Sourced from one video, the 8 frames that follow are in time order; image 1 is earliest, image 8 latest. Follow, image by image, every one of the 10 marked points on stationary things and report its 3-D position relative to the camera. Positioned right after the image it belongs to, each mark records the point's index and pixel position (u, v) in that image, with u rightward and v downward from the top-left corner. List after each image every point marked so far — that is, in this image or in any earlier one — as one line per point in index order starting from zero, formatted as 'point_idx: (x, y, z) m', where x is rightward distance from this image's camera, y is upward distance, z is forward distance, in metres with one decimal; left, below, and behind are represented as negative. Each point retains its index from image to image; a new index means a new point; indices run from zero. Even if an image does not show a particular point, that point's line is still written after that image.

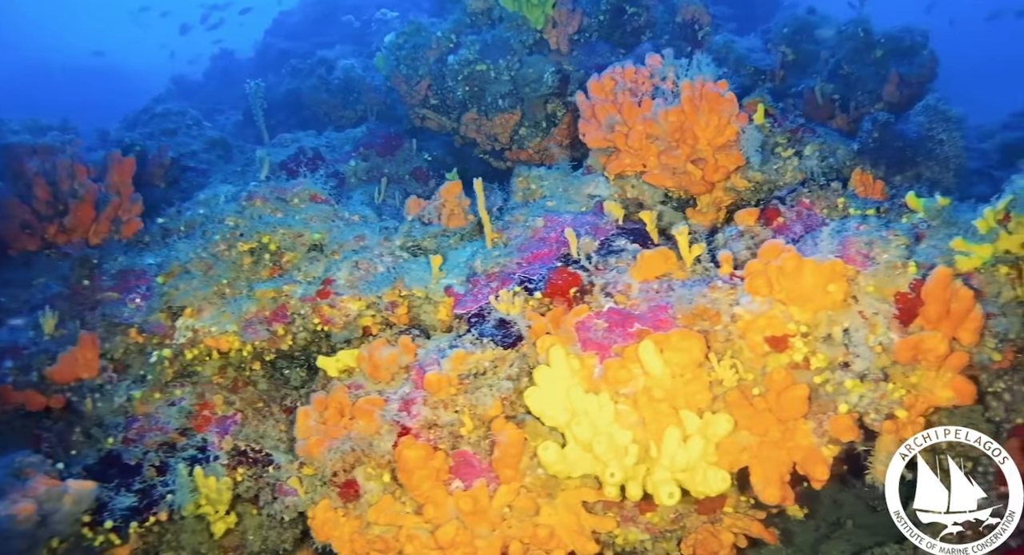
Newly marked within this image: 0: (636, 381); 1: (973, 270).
0: (+0.6, -0.5, +3.3) m
1: (+2.6, 0.0, +3.7) m
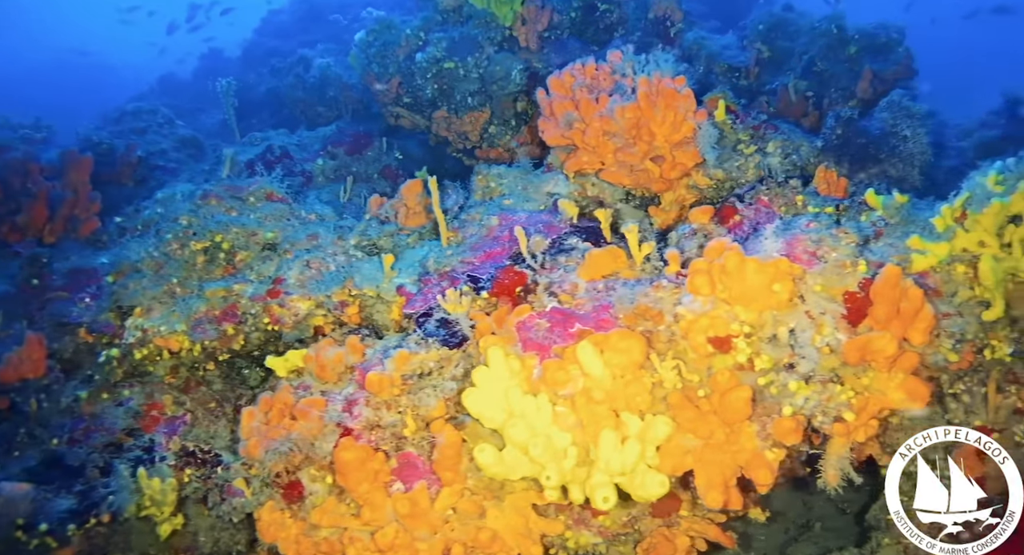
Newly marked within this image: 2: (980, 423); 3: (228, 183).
0: (+0.3, -0.5, +3.2) m
1: (+2.3, 0.0, +3.6) m
2: (+2.6, -0.8, +3.8) m
3: (-2.2, +0.7, +5.2) m
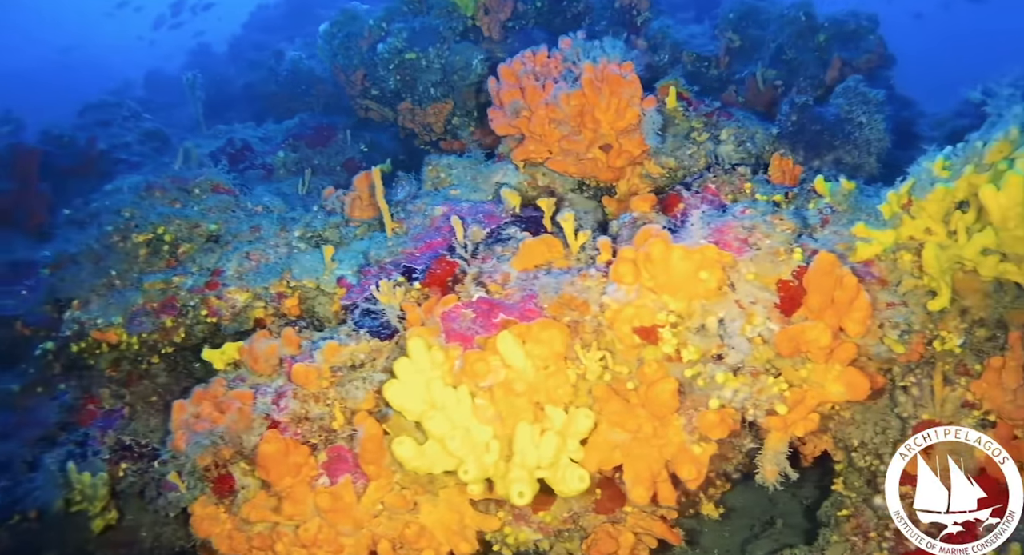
0: (-0.1, -0.5, +3.2) m
1: (+1.9, +0.1, +3.5) m
2: (+2.3, -0.8, +3.7) m
3: (-2.6, +0.8, +5.1) m
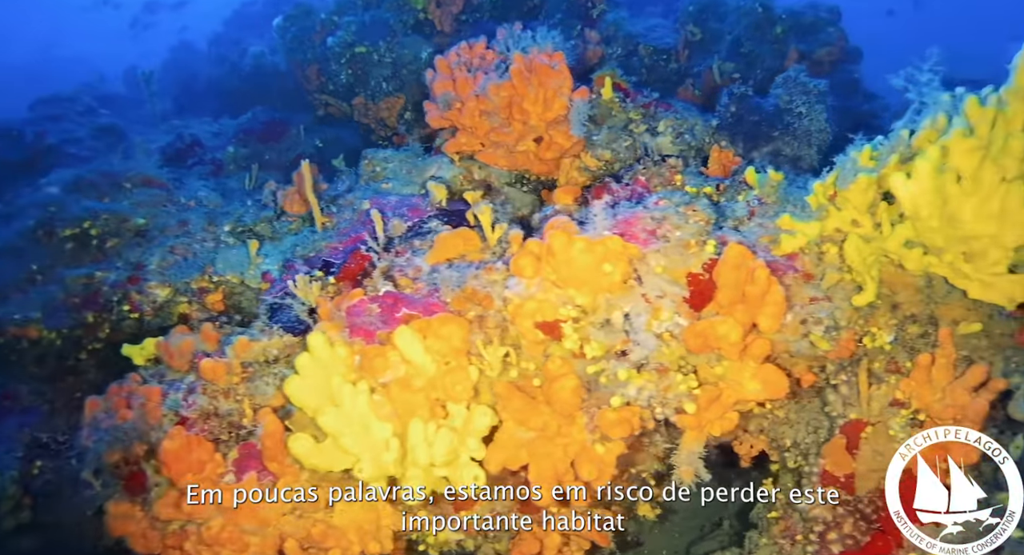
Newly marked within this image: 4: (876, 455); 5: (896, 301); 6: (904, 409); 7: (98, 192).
0: (-0.5, -0.4, +3.1) m
1: (+1.5, +0.1, +3.4) m
2: (+1.8, -0.7, +3.5) m
3: (-3.0, +0.8, +5.1) m
4: (+1.9, -0.9, +3.5) m
5: (+2.0, -0.1, +3.4) m
6: (+2.0, -0.7, +3.4) m
7: (-3.1, +0.7, +5.1) m
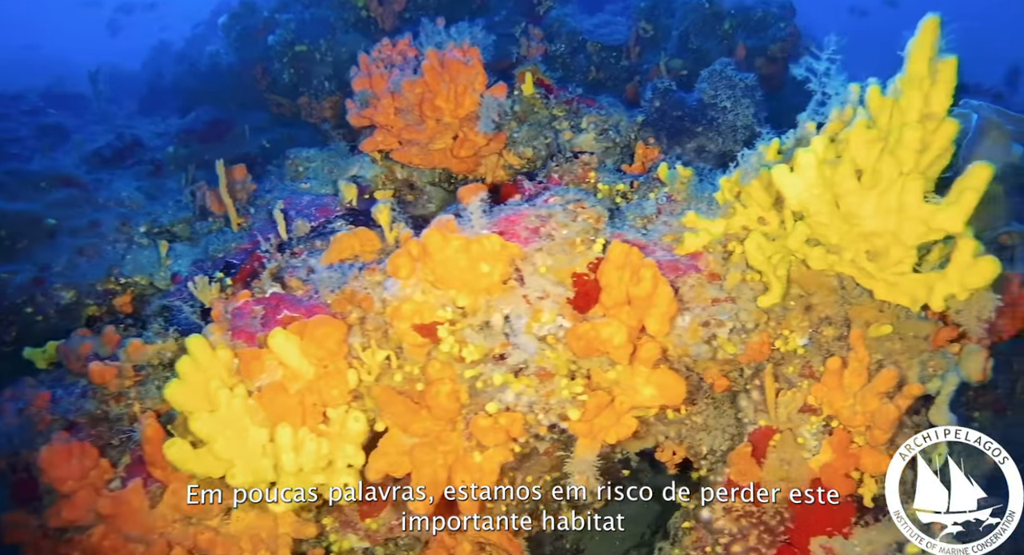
0: (-1.1, -0.4, +3.0) m
1: (+0.9, +0.1, +3.3) m
2: (+1.3, -0.7, +3.4) m
3: (-3.5, +0.8, +5.0) m
4: (+1.3, -0.9, +3.3) m
5: (+1.5, -0.1, +3.3) m
6: (+1.5, -0.7, +3.3) m
7: (-3.6, +0.6, +5.0) m
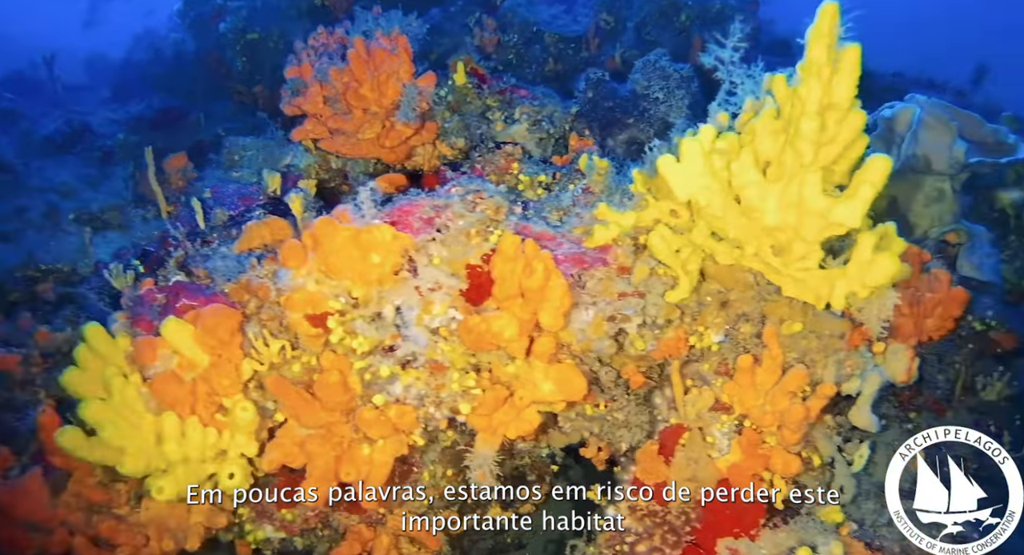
0: (-1.5, -0.4, +2.9) m
1: (+0.5, +0.2, +3.2) m
2: (+0.8, -0.7, +3.3) m
3: (-3.9, +0.9, +5.0) m
4: (+0.9, -0.9, +3.2) m
5: (+1.0, -0.1, +3.2) m
6: (+1.0, -0.7, +3.2) m
7: (-4.0, +0.7, +5.0) m
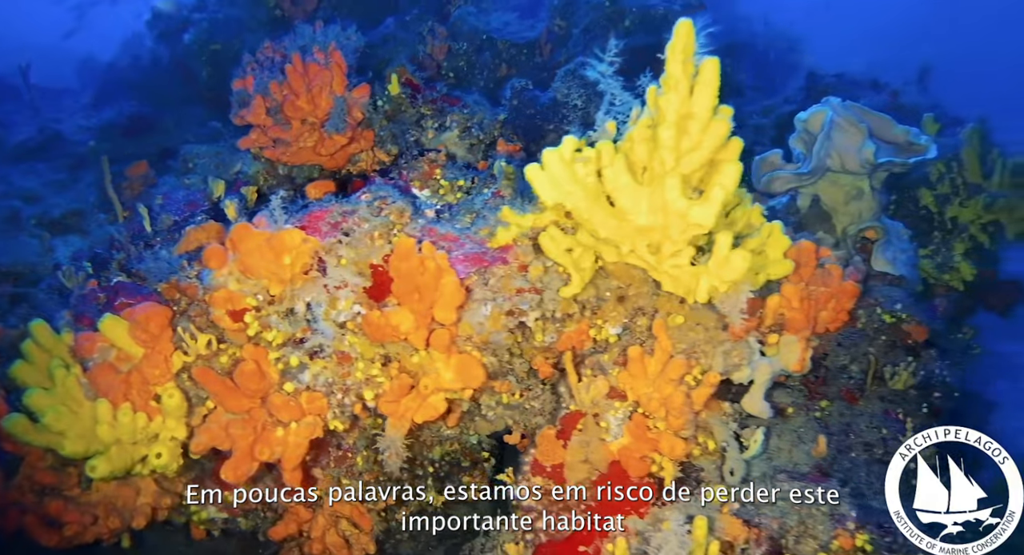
0: (-2.0, -0.4, +3.2) m
1: (0.0, +0.2, +3.5) m
2: (+0.3, -0.7, +3.6) m
3: (-4.4, +0.9, +5.4) m
4: (+0.4, -0.9, +3.5) m
5: (+0.6, -0.1, +3.5) m
6: (+0.6, -0.6, +3.5) m
7: (-4.4, +0.7, +5.4) m
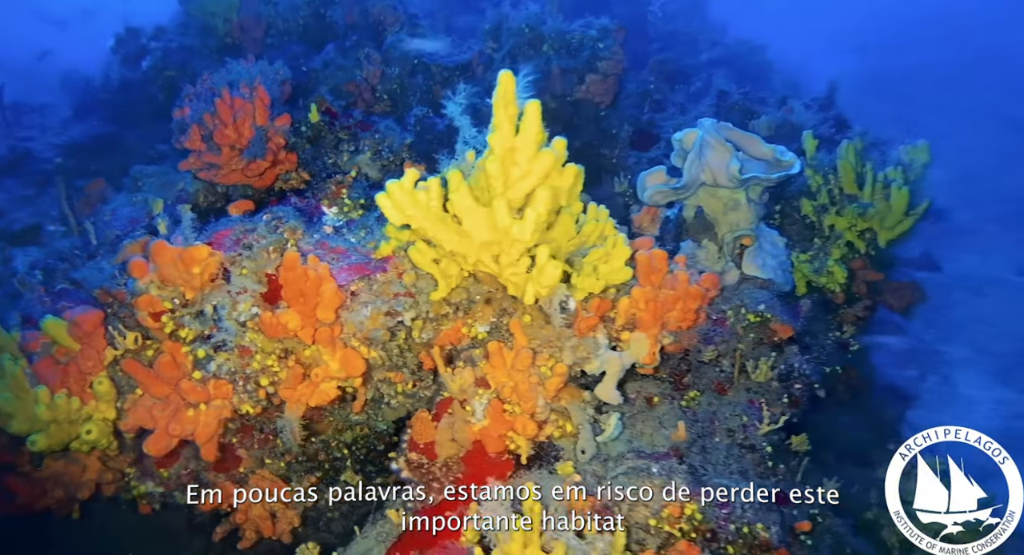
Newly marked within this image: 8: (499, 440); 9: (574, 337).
0: (-2.7, -0.4, +3.9) m
1: (-0.7, +0.1, +4.0) m
2: (-0.4, -0.7, +4.2) m
3: (-5.0, +0.9, +6.1) m
4: (-0.3, -0.9, +4.1) m
5: (-0.2, -0.1, +4.1) m
6: (-0.2, -0.7, +4.1) m
7: (-5.1, +0.7, +6.1) m
8: (0.0, -1.0, +4.0) m
9: (+0.4, -0.4, +4.0) m
